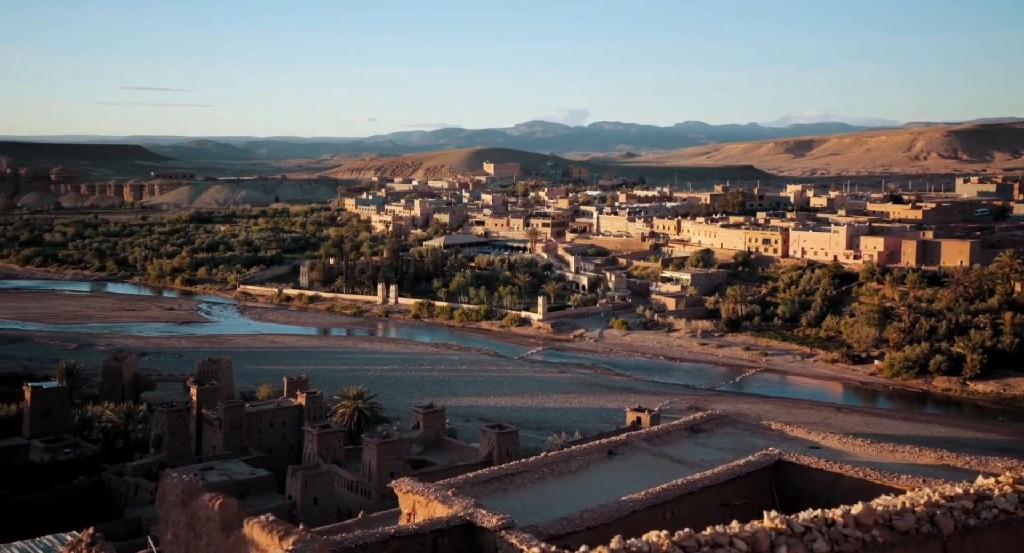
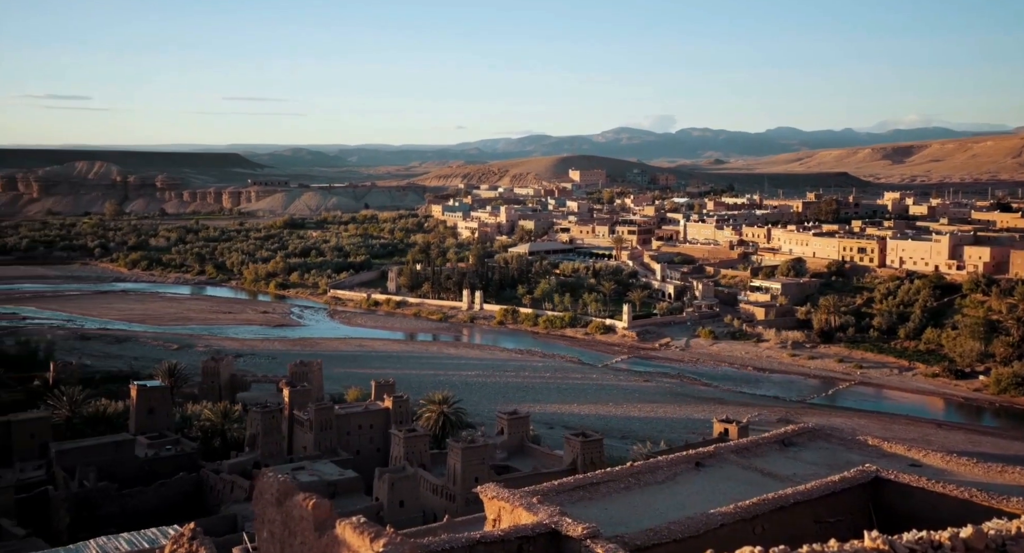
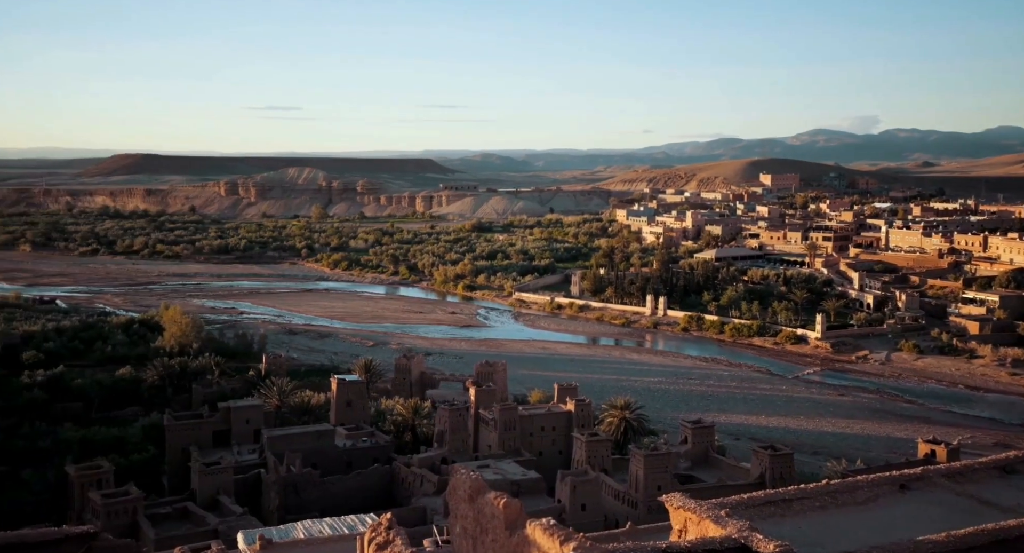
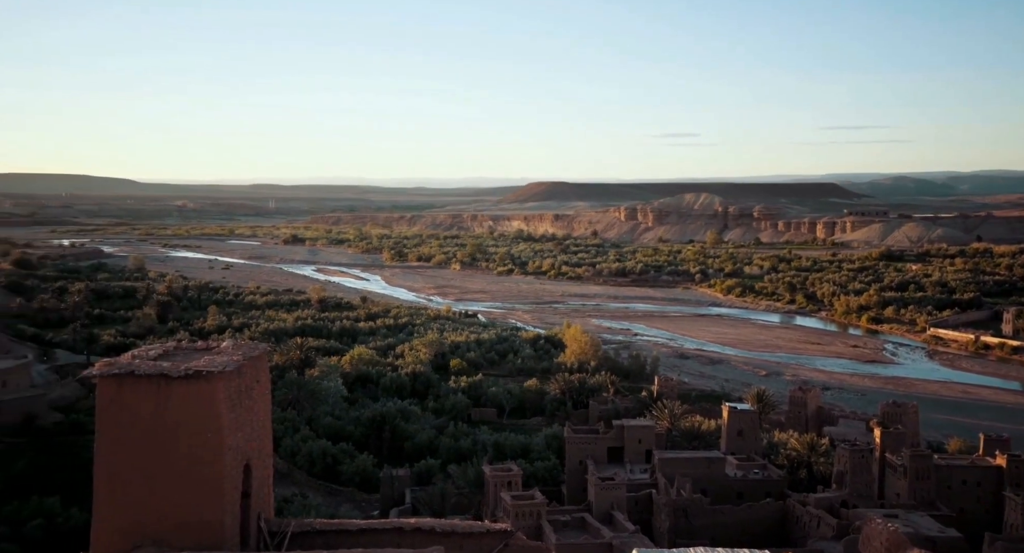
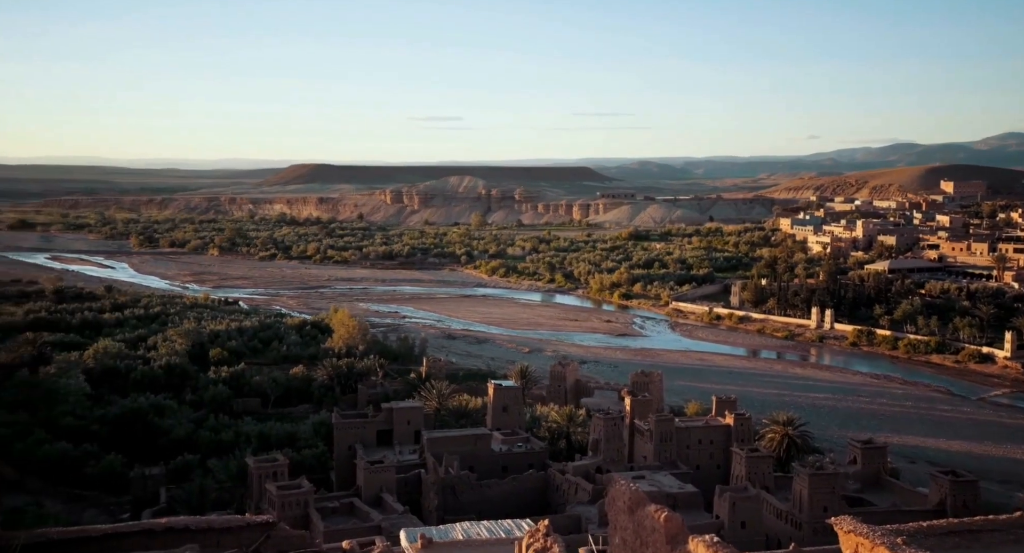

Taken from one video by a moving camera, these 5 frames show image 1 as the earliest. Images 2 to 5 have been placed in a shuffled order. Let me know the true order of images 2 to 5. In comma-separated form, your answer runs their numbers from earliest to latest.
2, 3, 5, 4
